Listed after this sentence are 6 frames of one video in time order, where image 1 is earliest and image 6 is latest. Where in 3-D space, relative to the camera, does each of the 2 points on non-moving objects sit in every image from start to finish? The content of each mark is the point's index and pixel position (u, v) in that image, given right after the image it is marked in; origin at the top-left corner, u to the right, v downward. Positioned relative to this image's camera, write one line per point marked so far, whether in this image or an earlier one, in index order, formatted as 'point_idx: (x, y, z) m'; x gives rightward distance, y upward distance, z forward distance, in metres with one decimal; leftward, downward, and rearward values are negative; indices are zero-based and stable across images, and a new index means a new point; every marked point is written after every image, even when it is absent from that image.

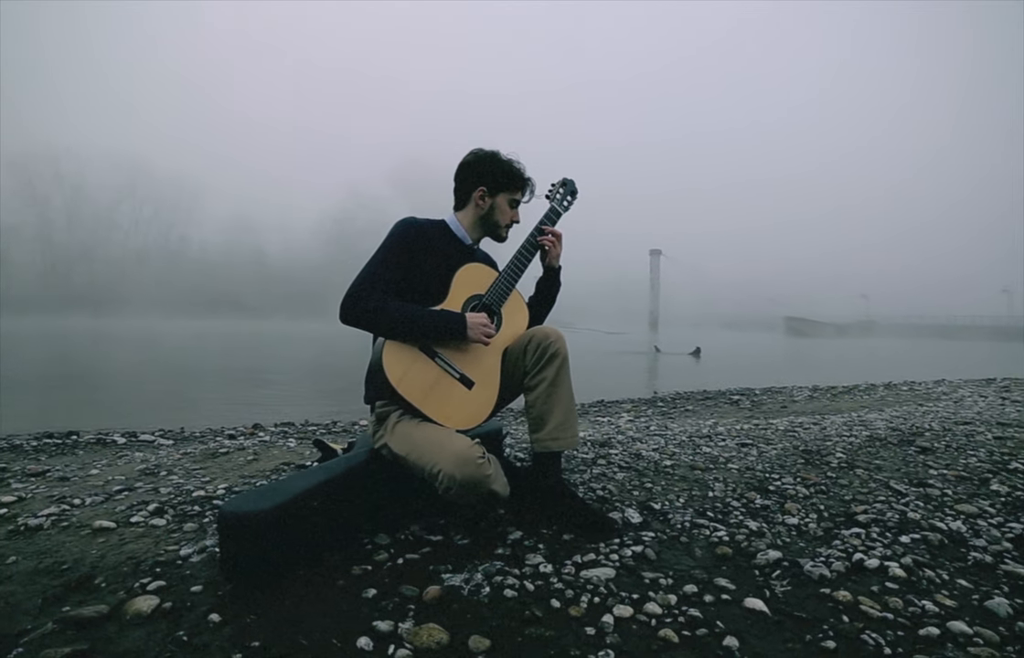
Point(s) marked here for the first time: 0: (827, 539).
0: (+2.2, -1.5, +3.9) m
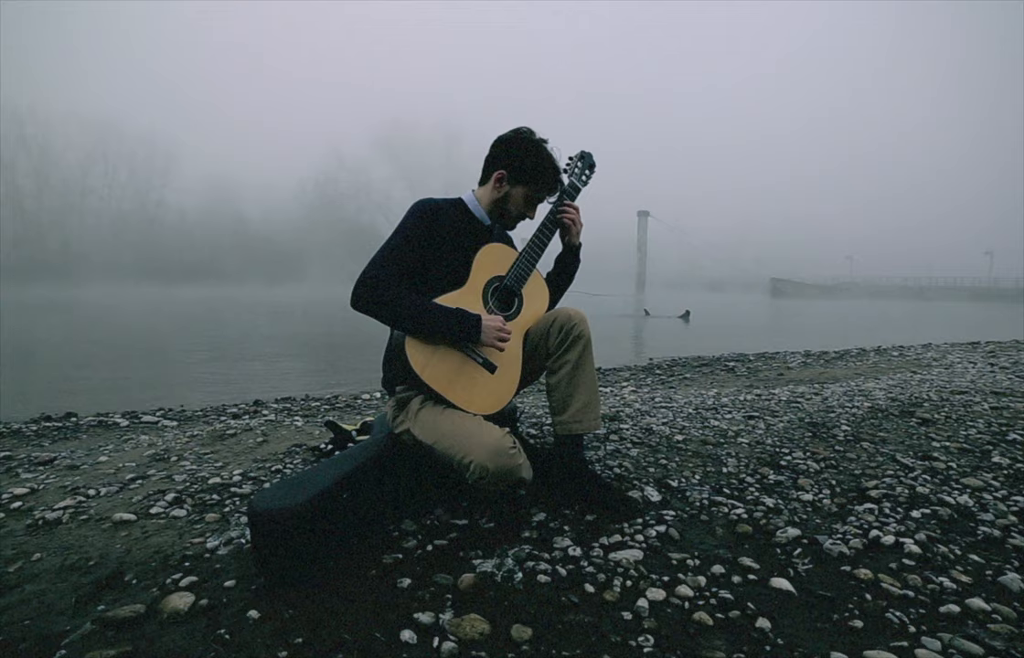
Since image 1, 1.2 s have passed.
0: (+2.4, -1.4, +4.0) m
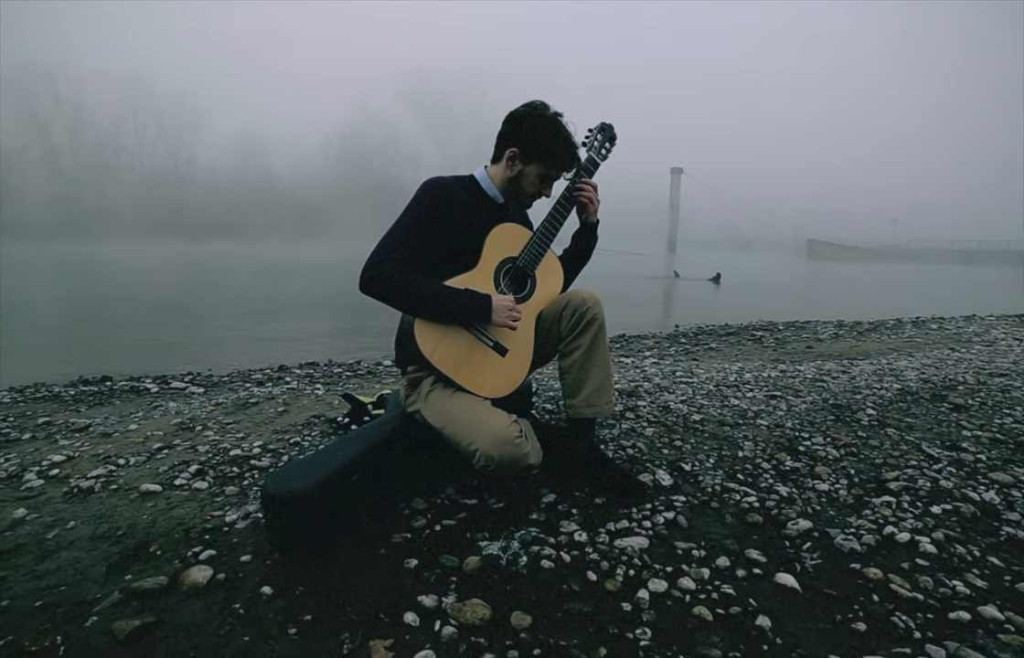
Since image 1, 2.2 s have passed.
0: (+2.5, -1.3, +3.9) m
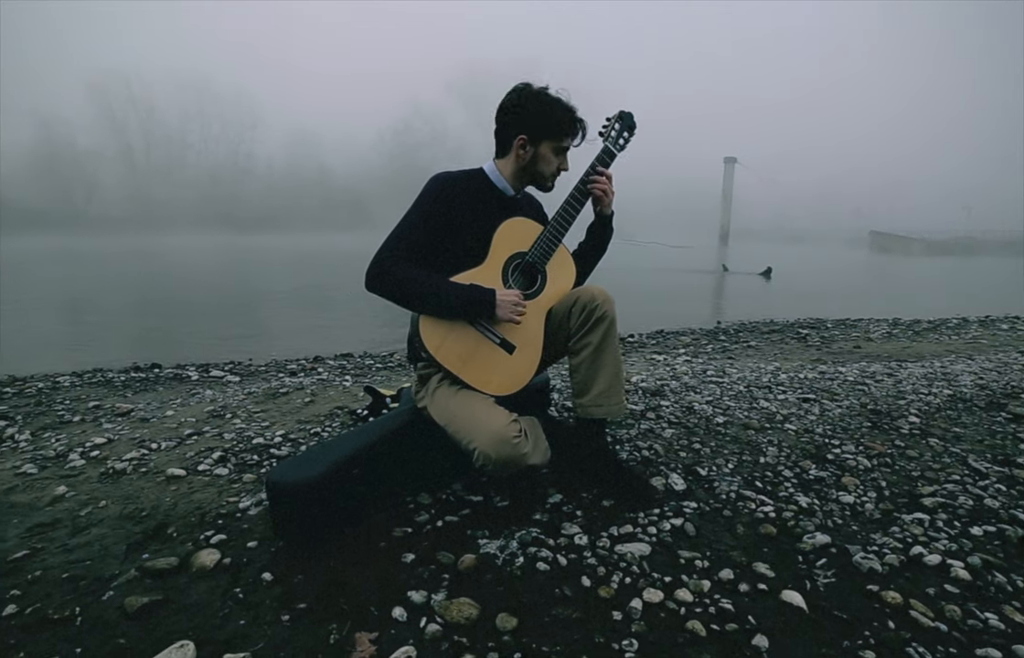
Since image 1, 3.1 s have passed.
0: (+2.5, -1.3, +3.7) m
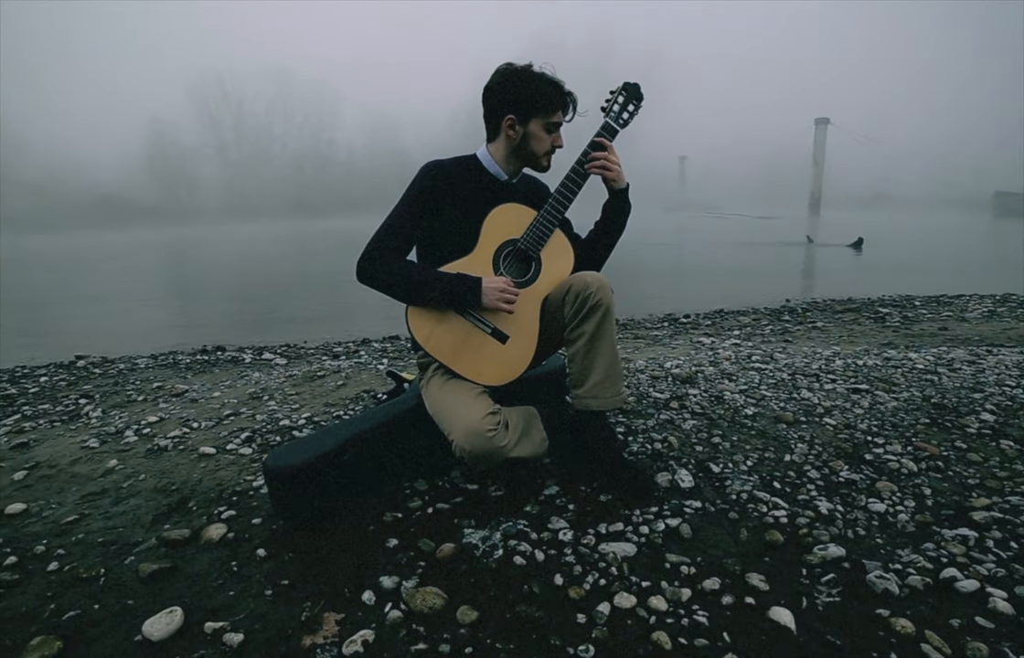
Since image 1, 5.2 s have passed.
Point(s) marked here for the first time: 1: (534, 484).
0: (+2.4, -1.2, +3.2) m
1: (+0.2, -1.1, +4.0) m
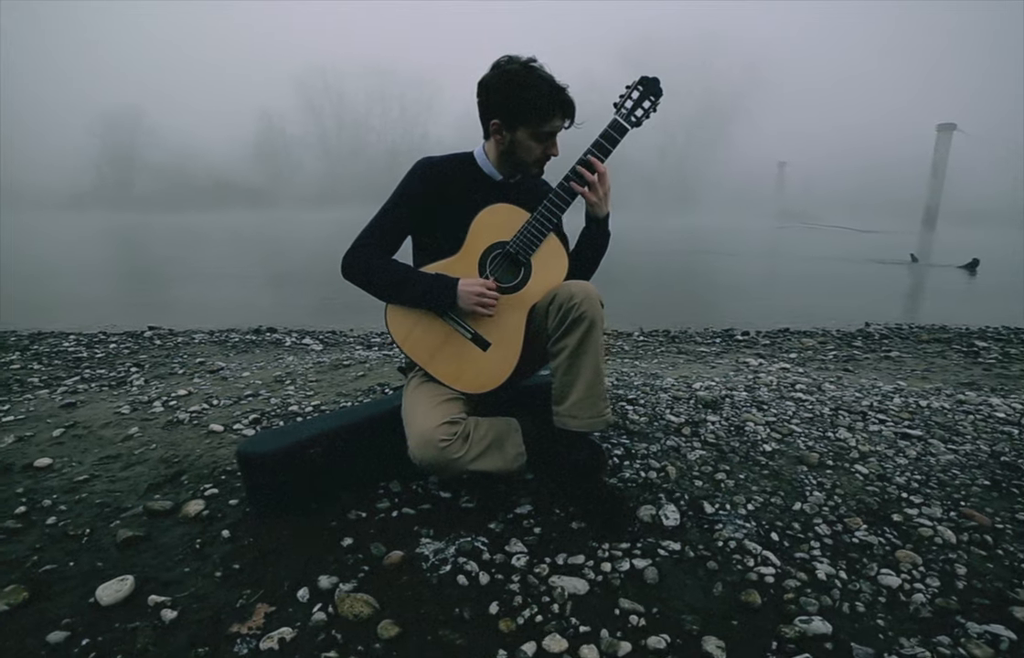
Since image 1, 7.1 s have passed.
0: (+2.0, -1.4, +2.6) m
1: (0.0, -1.2, +3.8) m
